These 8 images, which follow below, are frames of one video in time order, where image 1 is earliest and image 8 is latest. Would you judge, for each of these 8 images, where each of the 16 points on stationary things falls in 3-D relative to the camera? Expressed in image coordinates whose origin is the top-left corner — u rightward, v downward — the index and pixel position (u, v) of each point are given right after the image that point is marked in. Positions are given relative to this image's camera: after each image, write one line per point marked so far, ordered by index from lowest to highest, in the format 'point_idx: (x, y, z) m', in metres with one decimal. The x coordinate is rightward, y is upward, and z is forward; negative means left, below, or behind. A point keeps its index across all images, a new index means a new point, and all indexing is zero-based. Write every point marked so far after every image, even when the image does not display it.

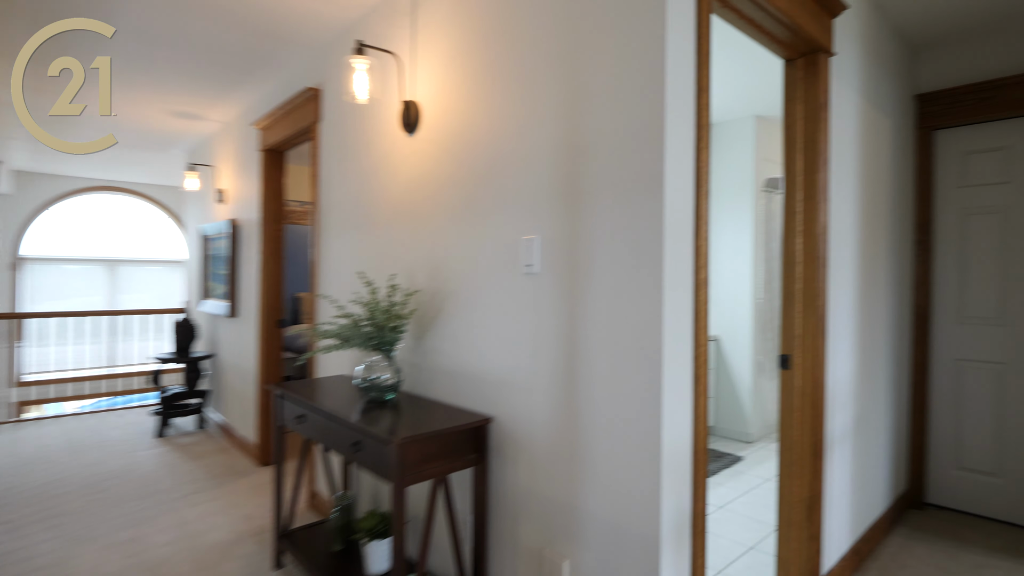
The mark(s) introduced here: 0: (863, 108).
0: (+1.6, +0.8, +2.5) m
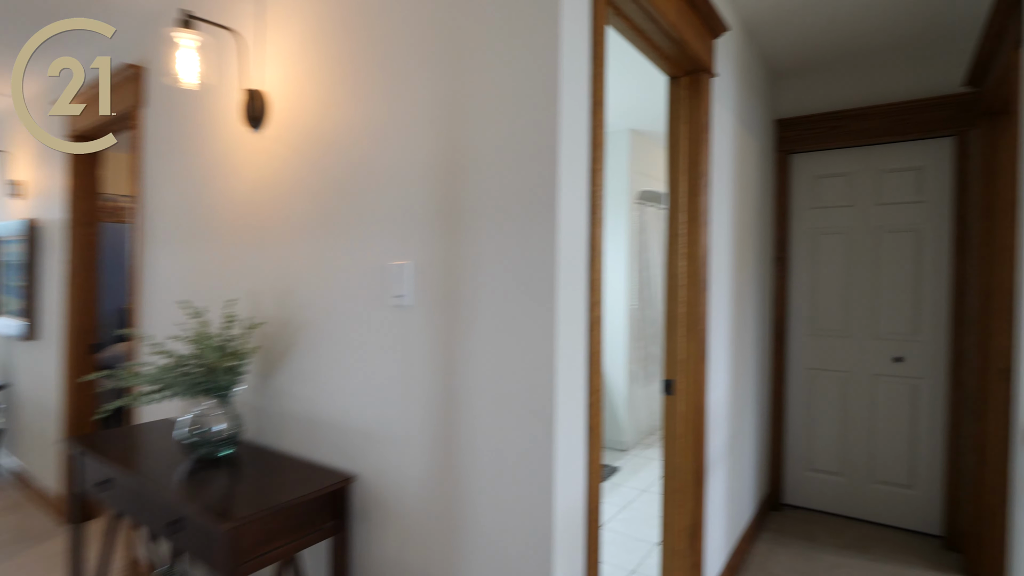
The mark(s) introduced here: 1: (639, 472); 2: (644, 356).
0: (+1.0, +0.7, +2.6) m
1: (+0.9, -1.3, +4.0) m
2: (+1.1, -0.6, +4.7) m
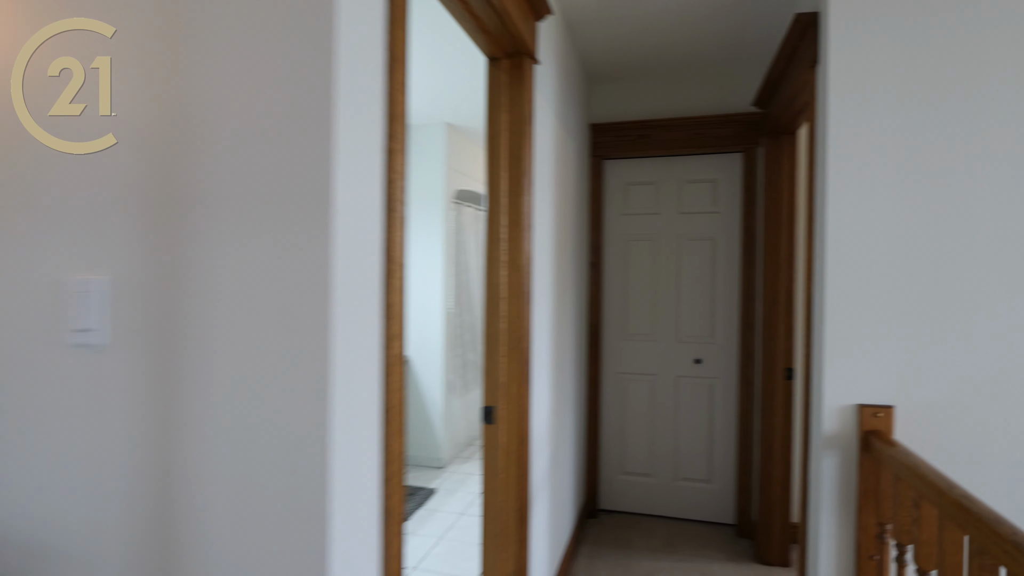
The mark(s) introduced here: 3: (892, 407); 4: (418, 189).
0: (+0.2, +0.7, +2.4) m
1: (-0.4, -1.4, +3.7) m
2: (-0.4, -0.6, +4.4) m
3: (+1.2, -0.4, +1.7) m
4: (-0.7, +0.8, +4.1) m
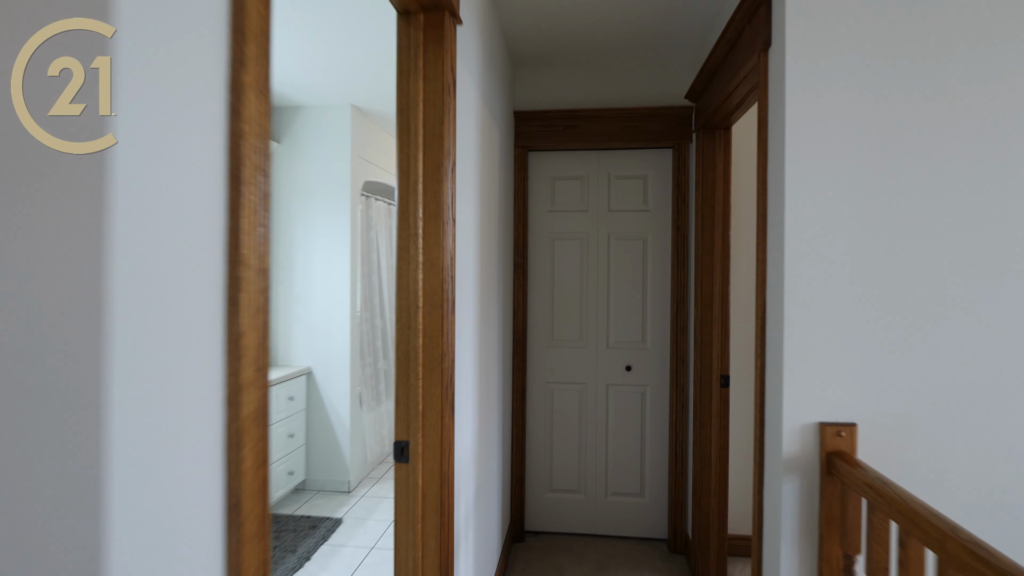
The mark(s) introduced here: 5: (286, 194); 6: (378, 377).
0: (-0.1, +0.7, +2.1) m
1: (-0.9, -1.4, +3.3) m
2: (-1.0, -0.6, +4.0) m
3: (+1.0, -0.4, +1.6) m
4: (-1.3, +0.7, +3.6) m
5: (-1.5, +0.6, +3.7) m
6: (-1.0, -0.7, +4.1) m
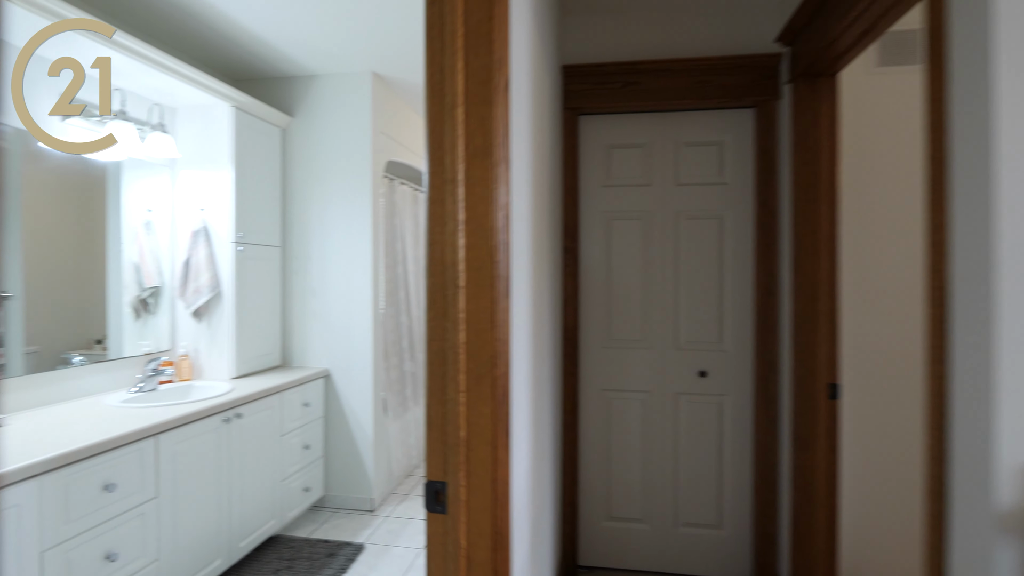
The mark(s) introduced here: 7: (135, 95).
0: (+0.1, +0.7, +1.6) m
1: (-0.6, -1.3, +2.8) m
2: (-0.7, -0.6, +3.6) m
3: (+1.1, -0.3, +1.0) m
4: (-1.0, +0.8, +3.2) m
5: (-1.3, +0.7, +3.3) m
6: (-0.7, -0.6, +3.7) m
7: (-1.8, +0.9, +2.6) m
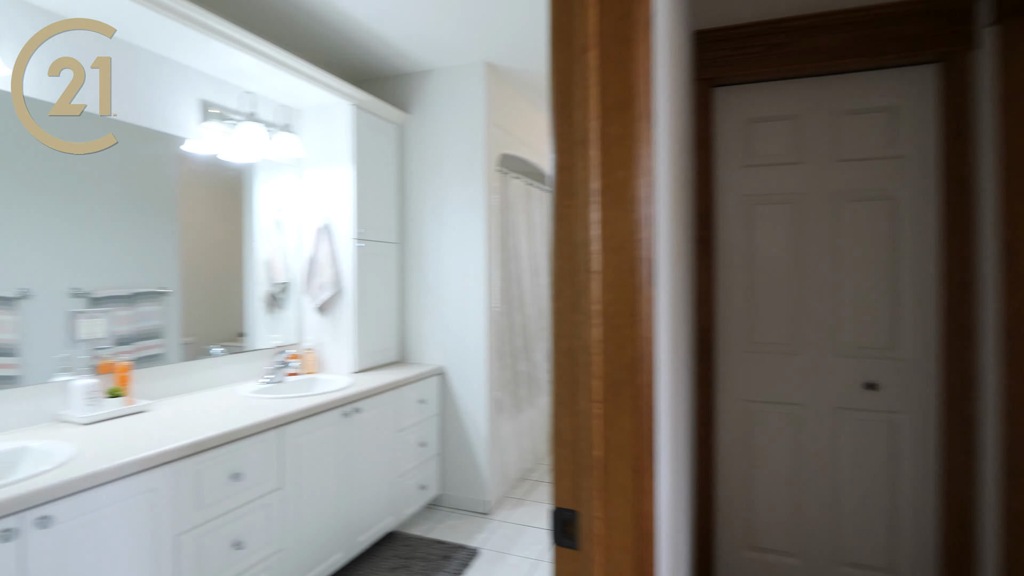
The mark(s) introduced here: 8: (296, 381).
0: (+0.4, +0.7, +1.4) m
1: (0.0, -1.3, +2.7) m
2: (0.0, -0.6, +3.4) m
3: (+1.3, -0.3, +0.6) m
4: (-0.4, +0.8, +3.2) m
5: (-0.6, +0.7, +3.3) m
6: (0.0, -0.6, +3.6) m
7: (-1.2, +1.0, +2.8) m
8: (-1.1, -0.5, +2.7) m
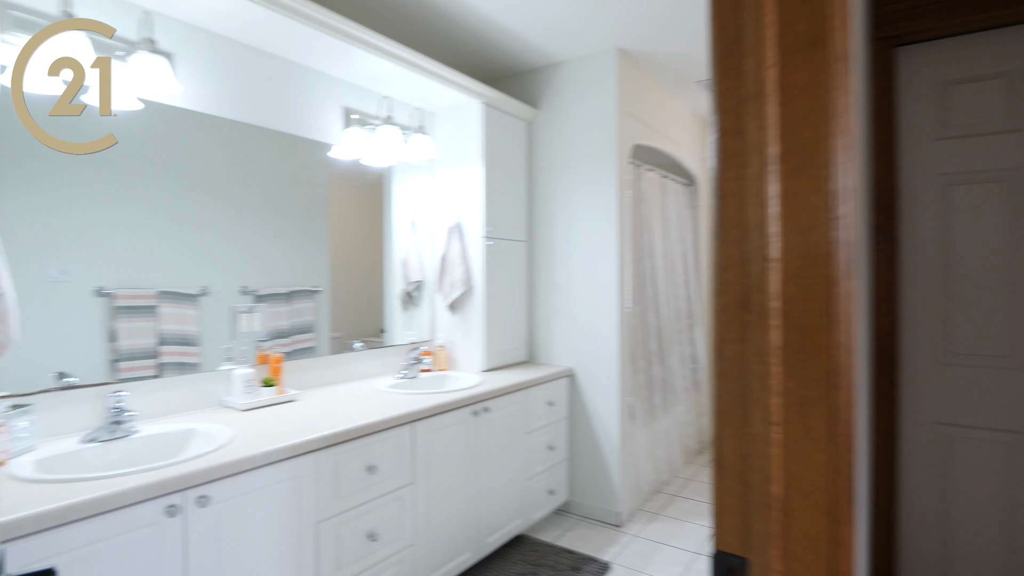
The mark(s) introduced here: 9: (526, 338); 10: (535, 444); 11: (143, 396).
0: (+0.7, +0.8, +1.1) m
1: (+0.6, -1.3, +2.5) m
2: (+0.8, -0.6, +3.2) m
3: (+1.4, -0.3, +0.2) m
4: (+0.4, +0.8, +3.0) m
5: (+0.2, +0.7, +3.2) m
6: (+0.8, -0.6, +3.3) m
7: (-0.6, +1.0, +2.9) m
8: (-0.4, -0.4, +2.8) m
9: (+0.1, -0.3, +3.2) m
10: (+0.1, -0.8, +2.8) m
11: (-1.2, -0.4, +1.9) m
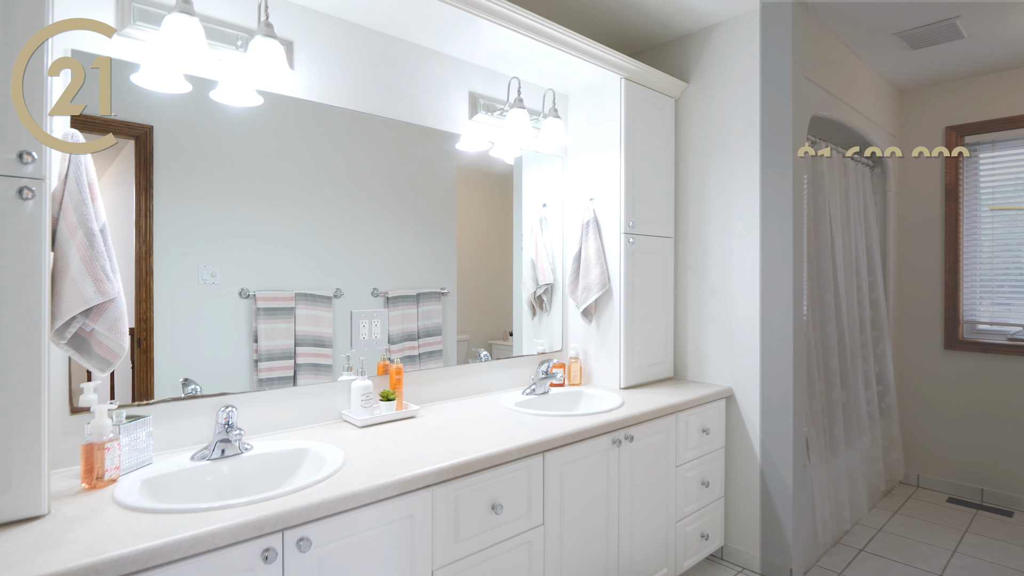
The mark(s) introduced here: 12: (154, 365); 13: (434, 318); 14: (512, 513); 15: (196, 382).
0: (+0.9, +0.7, +0.6) m
1: (+1.1, -1.3, +2.0) m
2: (+1.5, -0.6, +2.6) m
3: (+1.4, -0.3, -0.5) m
4: (+1.1, +0.8, +2.5) m
5: (+0.9, +0.7, +2.7) m
6: (+1.6, -0.6, +2.7) m
7: (+0.1, +0.9, +2.6) m
8: (+0.2, -0.5, +2.4) m
9: (+0.8, -0.3, +2.8) m
10: (+0.7, -0.8, +2.3) m
11: (-0.8, -0.4, +1.8) m
12: (-1.0, -0.2, +1.6) m
13: (-0.3, -0.1, +2.2) m
14: (0.0, -0.7, +1.6) m
15: (-0.9, -0.3, +1.6) m
